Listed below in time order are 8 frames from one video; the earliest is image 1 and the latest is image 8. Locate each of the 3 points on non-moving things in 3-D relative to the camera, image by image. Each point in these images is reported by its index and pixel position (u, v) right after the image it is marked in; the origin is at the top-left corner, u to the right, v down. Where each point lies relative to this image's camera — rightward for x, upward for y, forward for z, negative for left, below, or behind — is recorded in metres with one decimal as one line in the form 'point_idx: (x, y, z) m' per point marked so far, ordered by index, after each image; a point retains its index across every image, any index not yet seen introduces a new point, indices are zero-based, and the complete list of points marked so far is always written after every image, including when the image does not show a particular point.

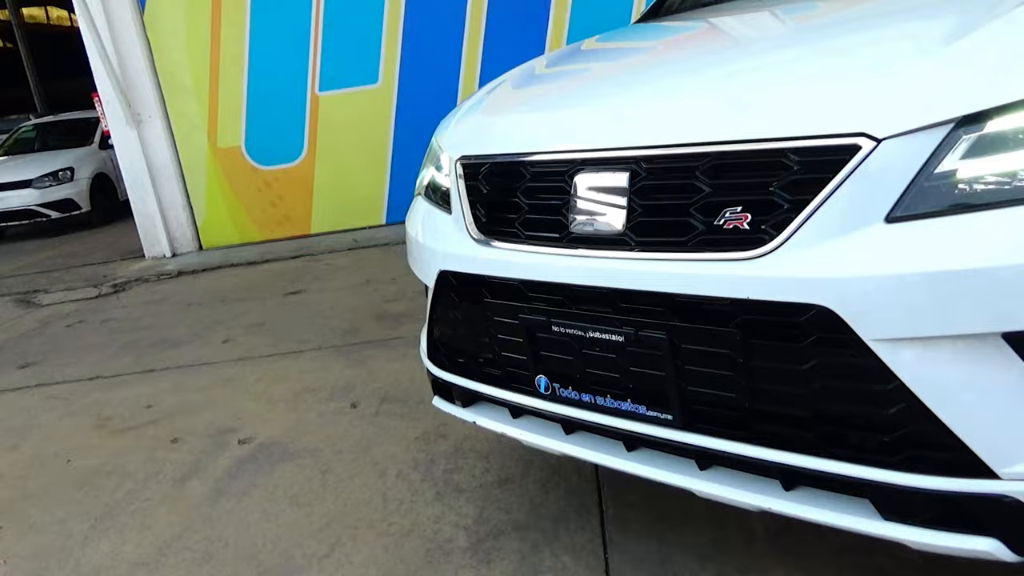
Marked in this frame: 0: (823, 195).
0: (+0.5, +0.1, +1.3) m
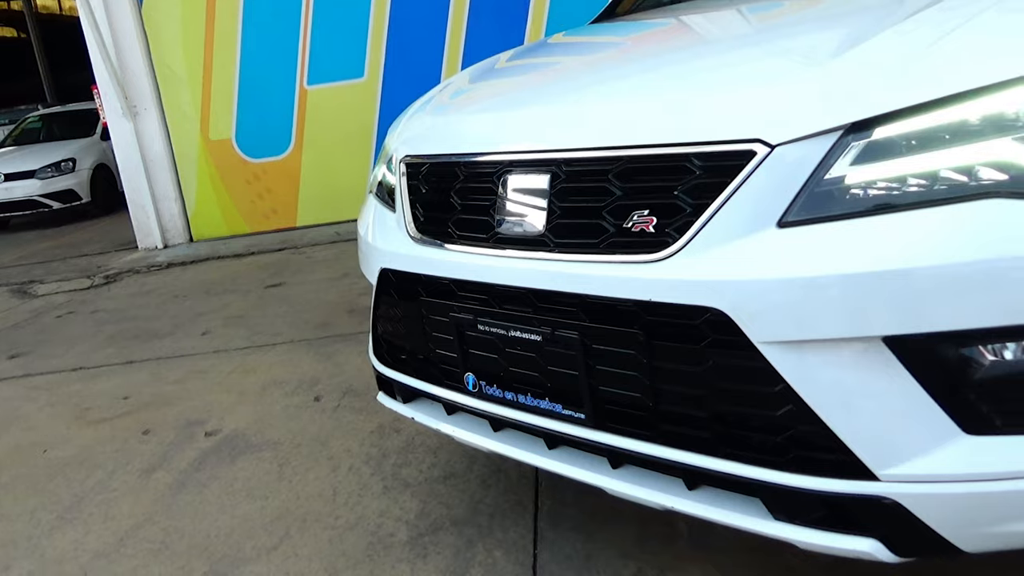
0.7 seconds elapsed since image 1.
0: (+0.3, +0.1, +1.3) m
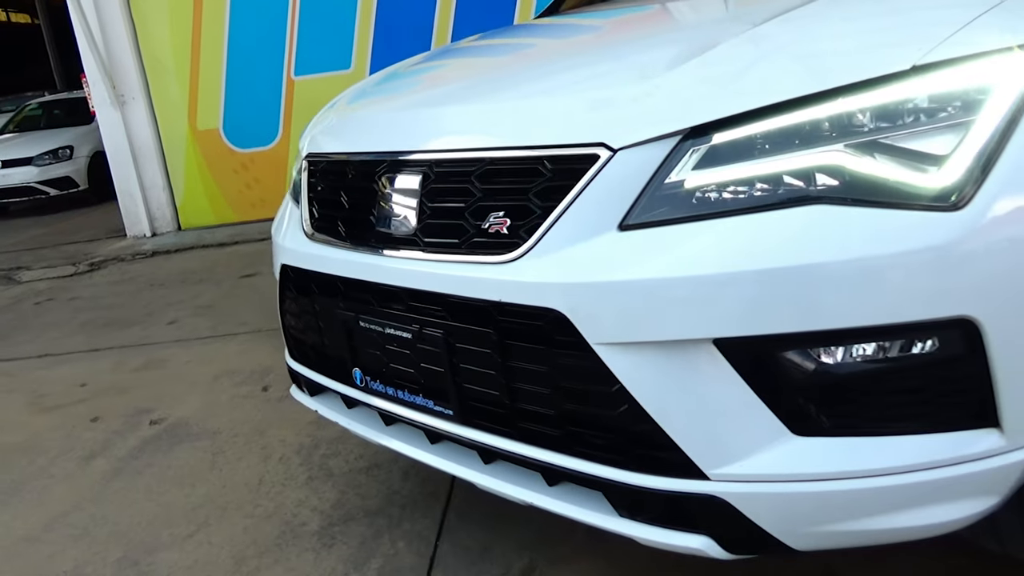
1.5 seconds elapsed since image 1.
0: (+0.1, +0.1, +1.4) m
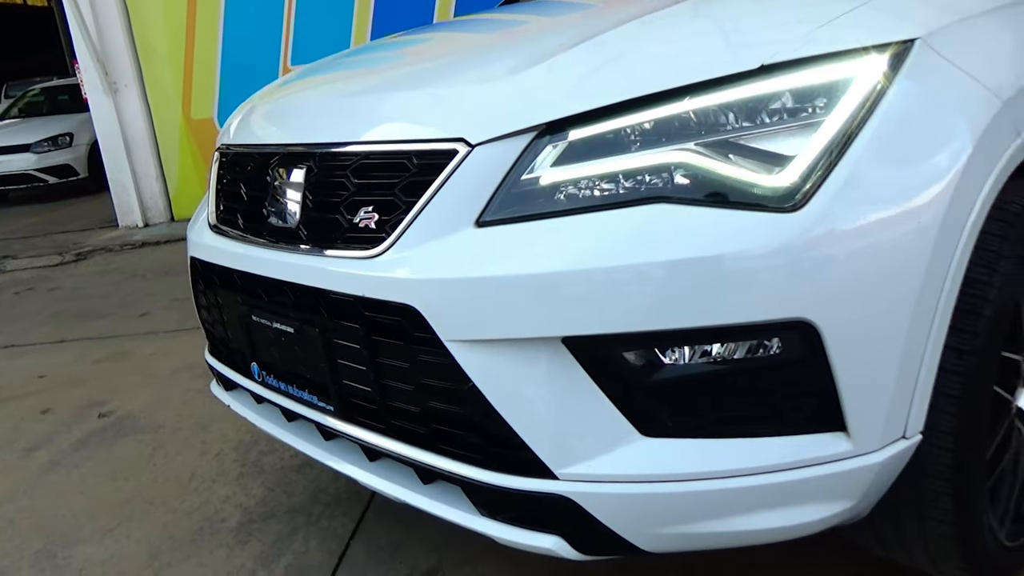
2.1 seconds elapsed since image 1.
0: (-0.1, +0.1, +1.4) m
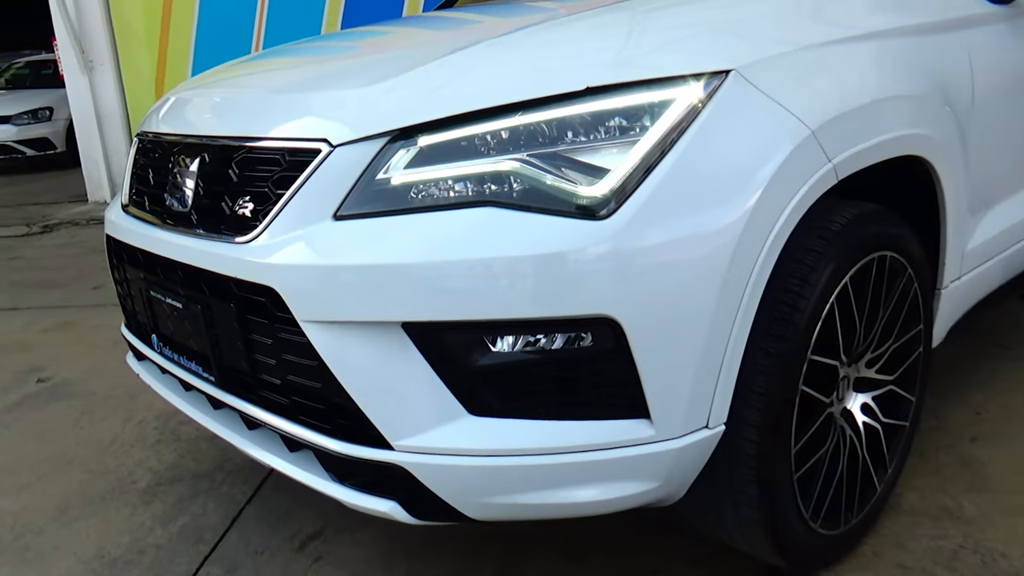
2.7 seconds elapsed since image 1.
0: (-0.4, +0.2, +1.5) m
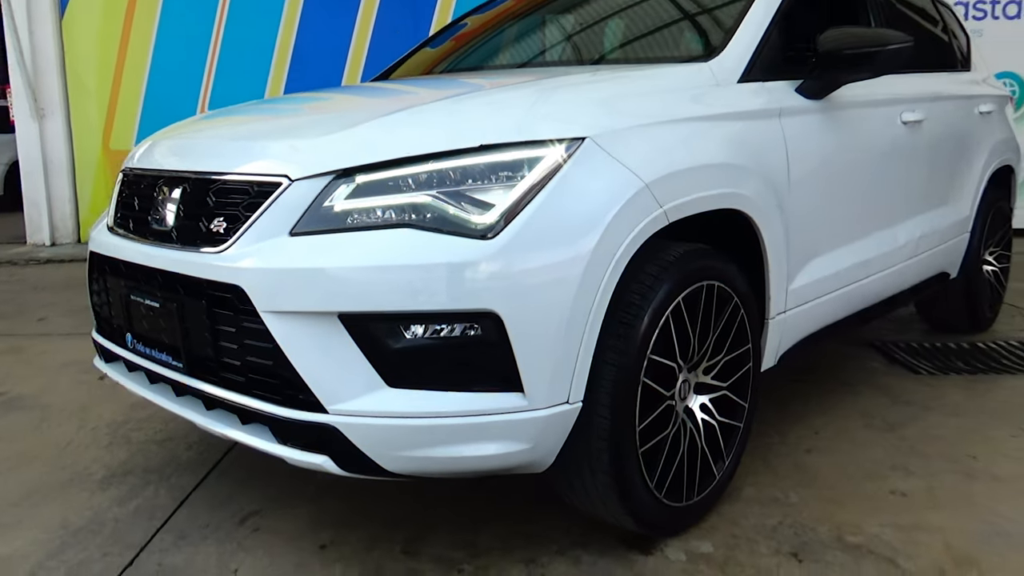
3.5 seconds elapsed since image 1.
0: (-0.5, +0.2, +1.9) m
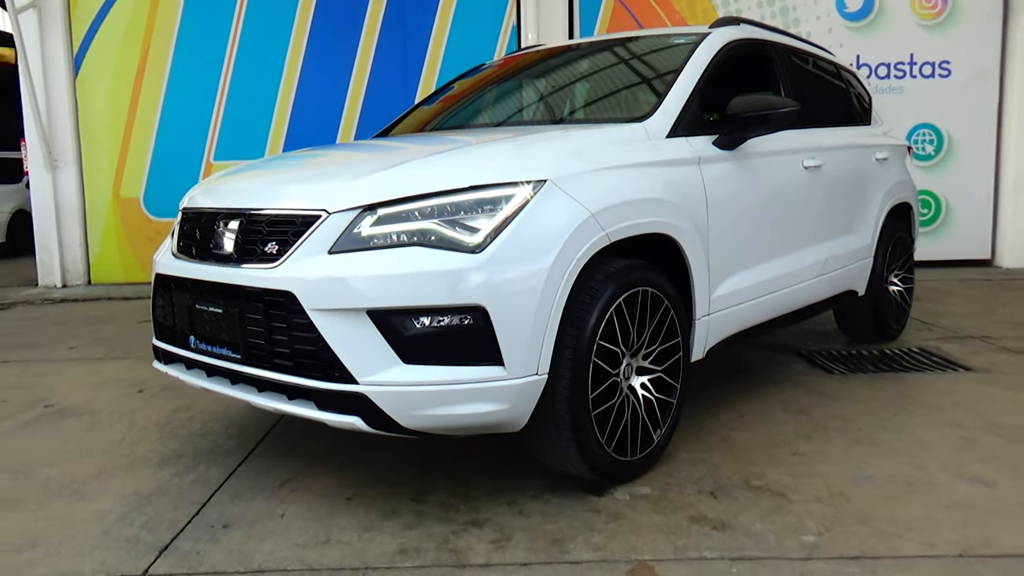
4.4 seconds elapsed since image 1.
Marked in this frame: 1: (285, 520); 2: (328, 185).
0: (-0.6, +0.1, +2.6) m
1: (-0.7, -0.7, +2.7) m
2: (-0.5, +0.3, +2.7) m
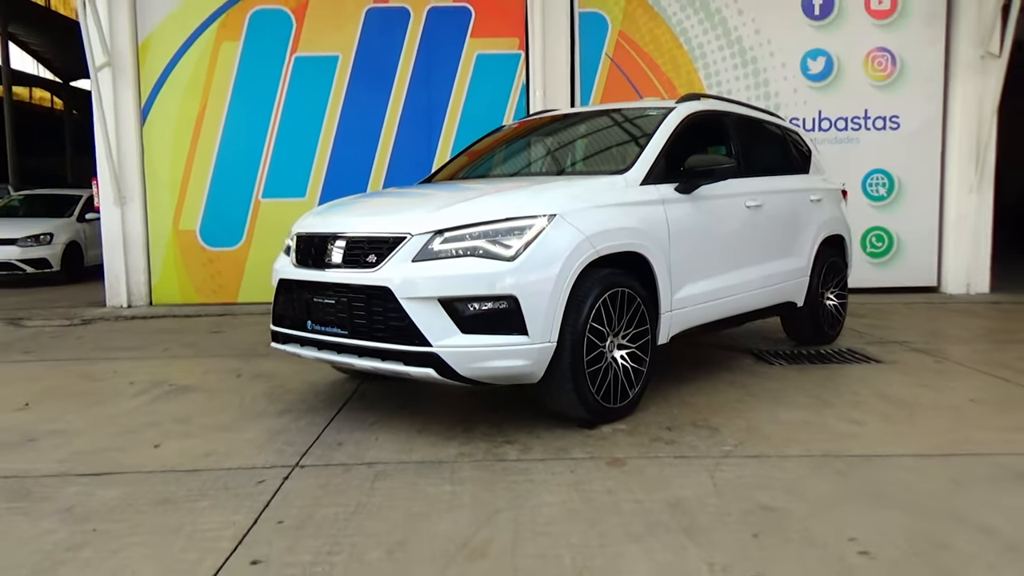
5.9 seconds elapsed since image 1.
0: (-0.5, +0.2, +3.9) m
1: (-0.6, -0.7, +3.9) m
2: (-0.5, +0.3, +4.0) m
